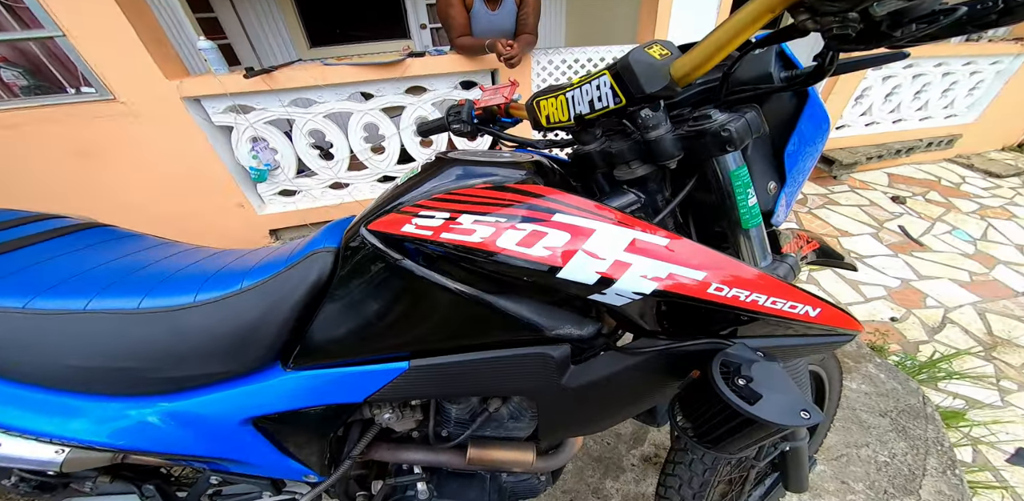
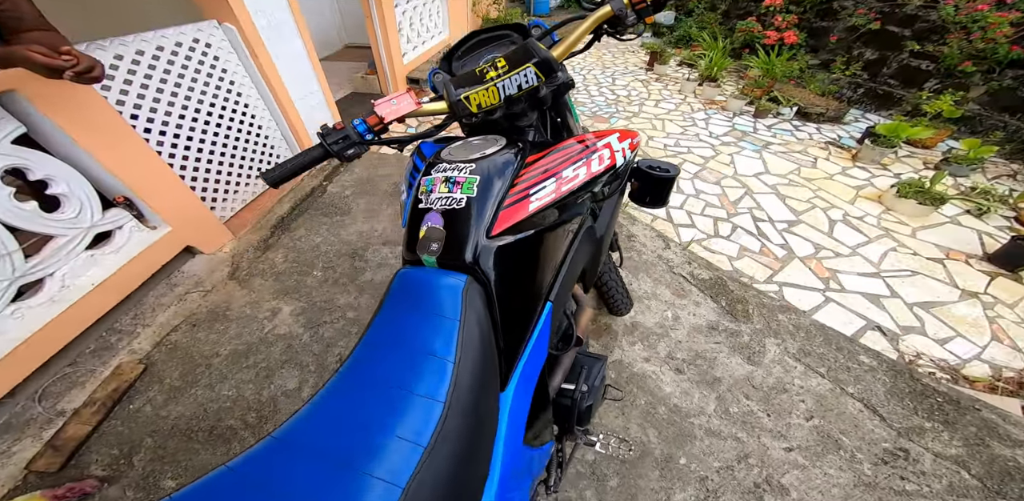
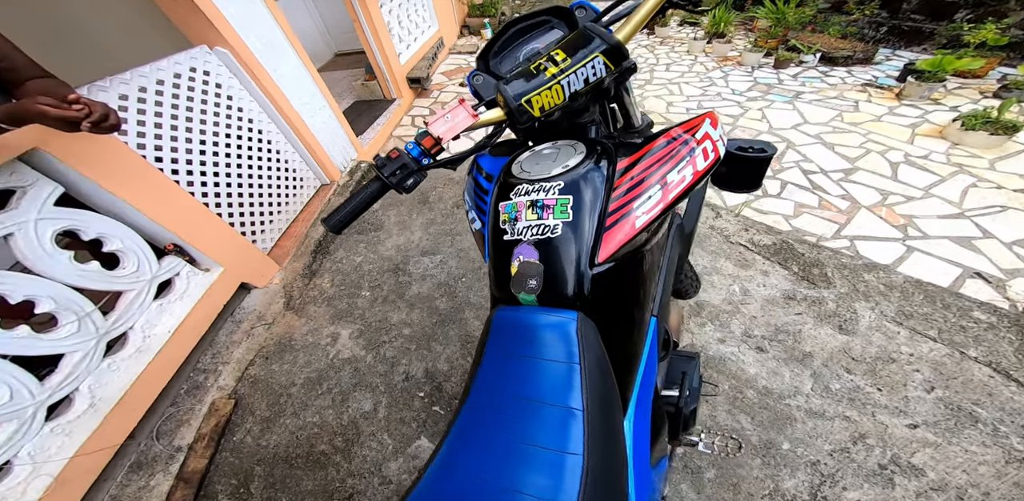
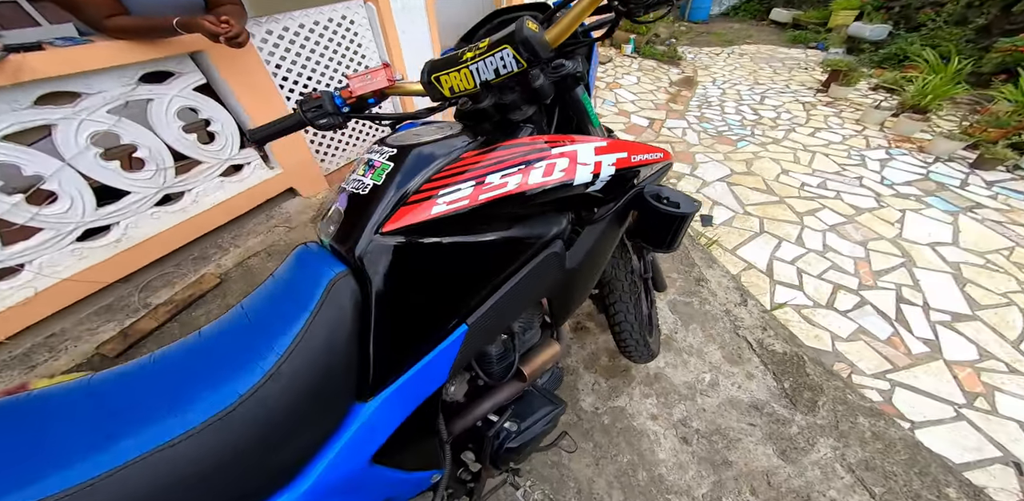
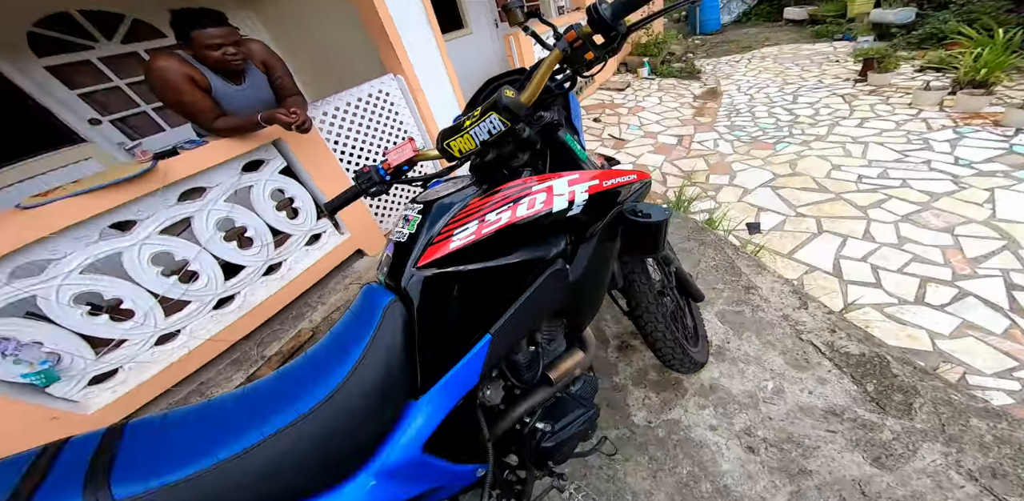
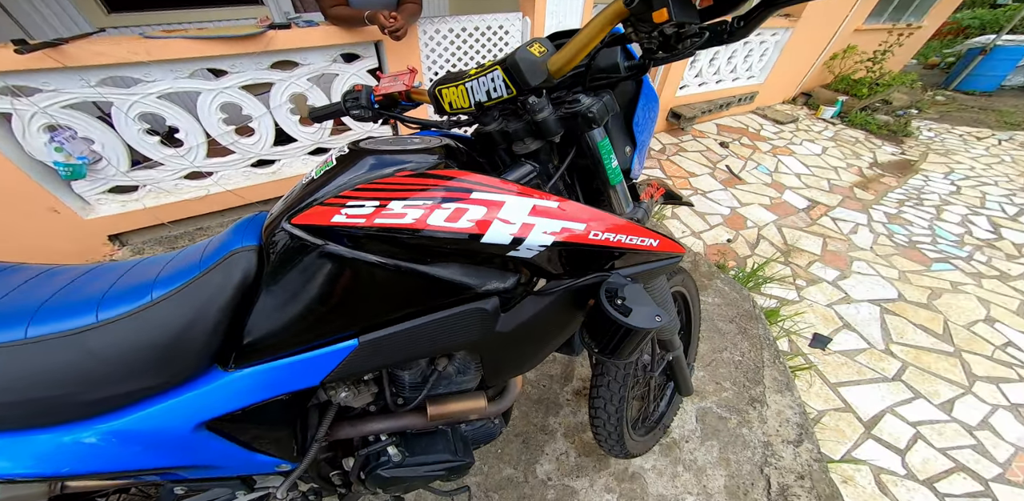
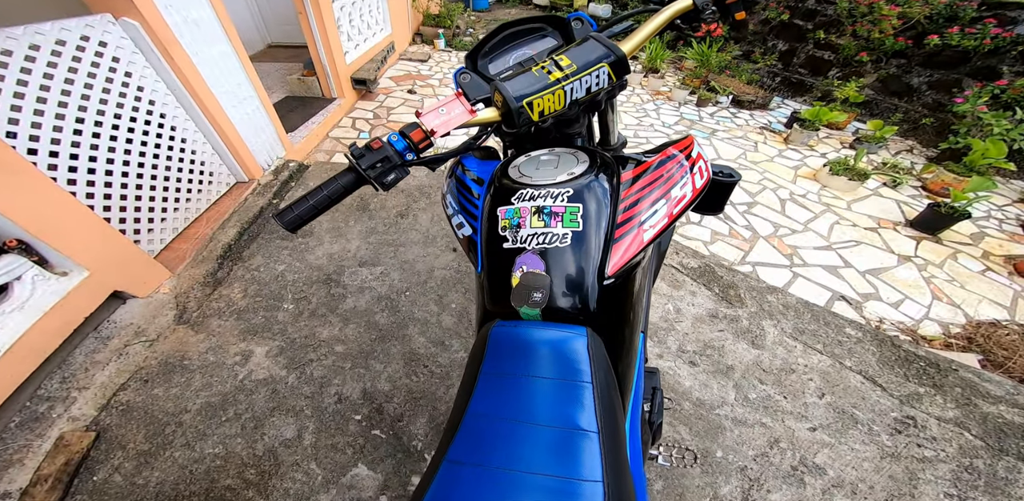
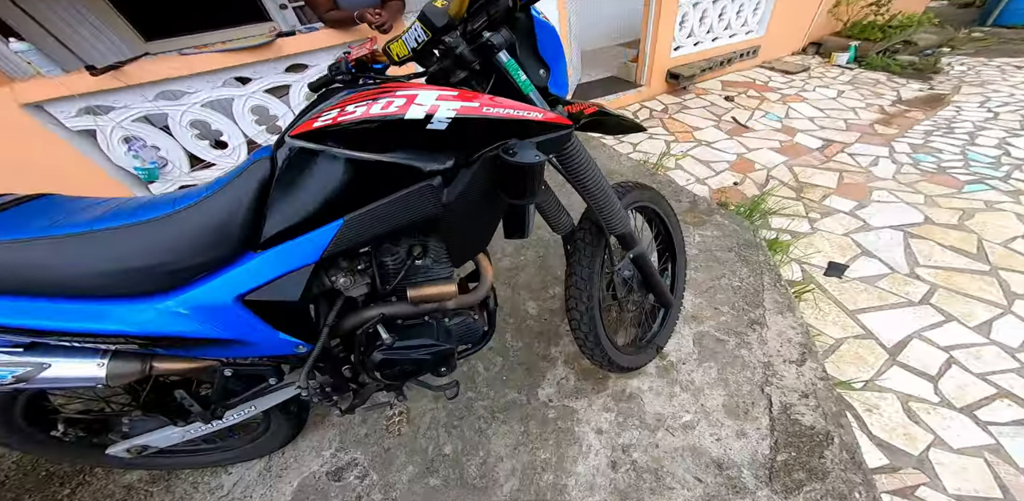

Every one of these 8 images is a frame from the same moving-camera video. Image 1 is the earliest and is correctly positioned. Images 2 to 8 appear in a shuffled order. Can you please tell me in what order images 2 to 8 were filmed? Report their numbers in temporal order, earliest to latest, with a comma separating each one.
6, 4, 2, 7, 3, 5, 8
